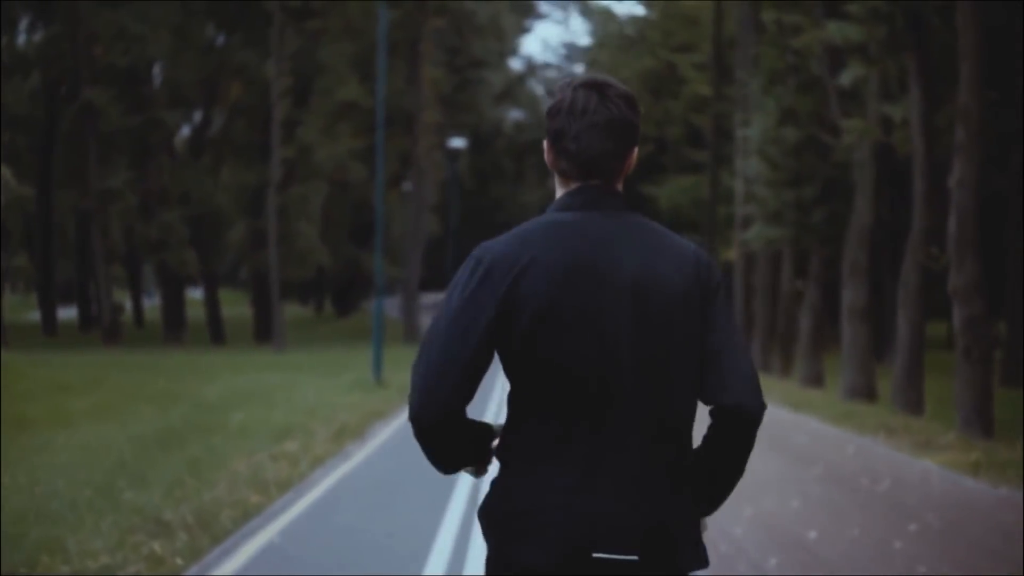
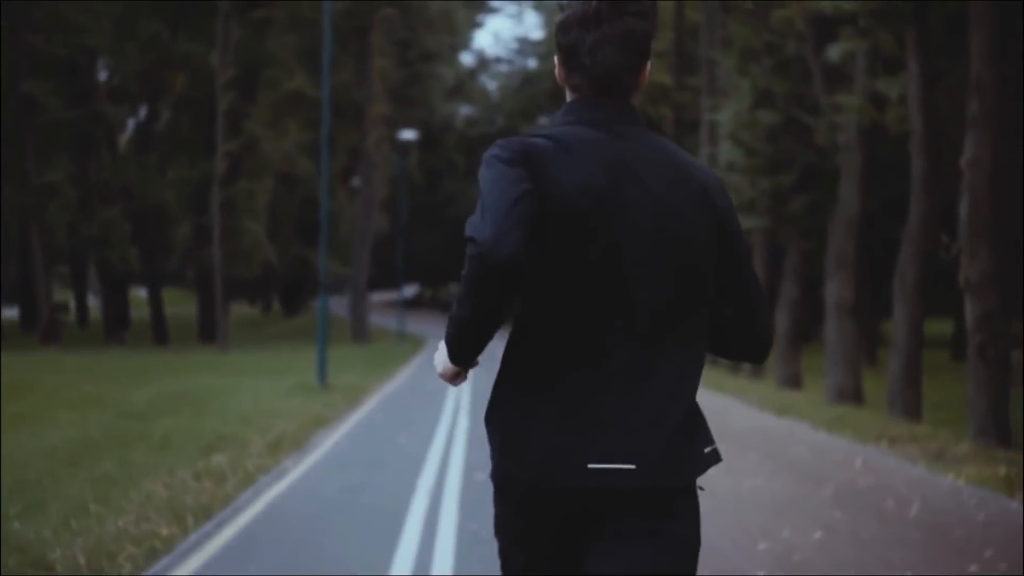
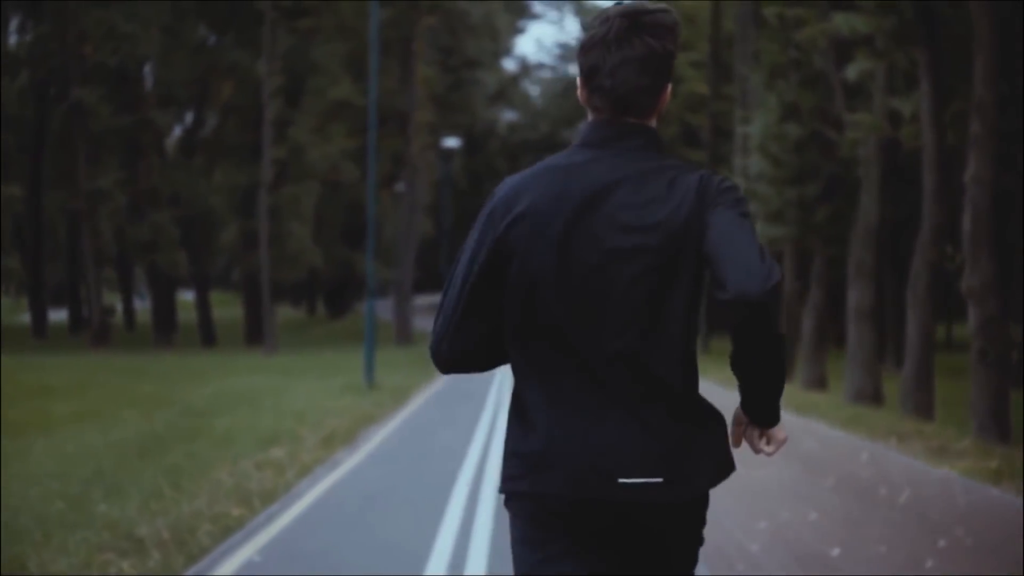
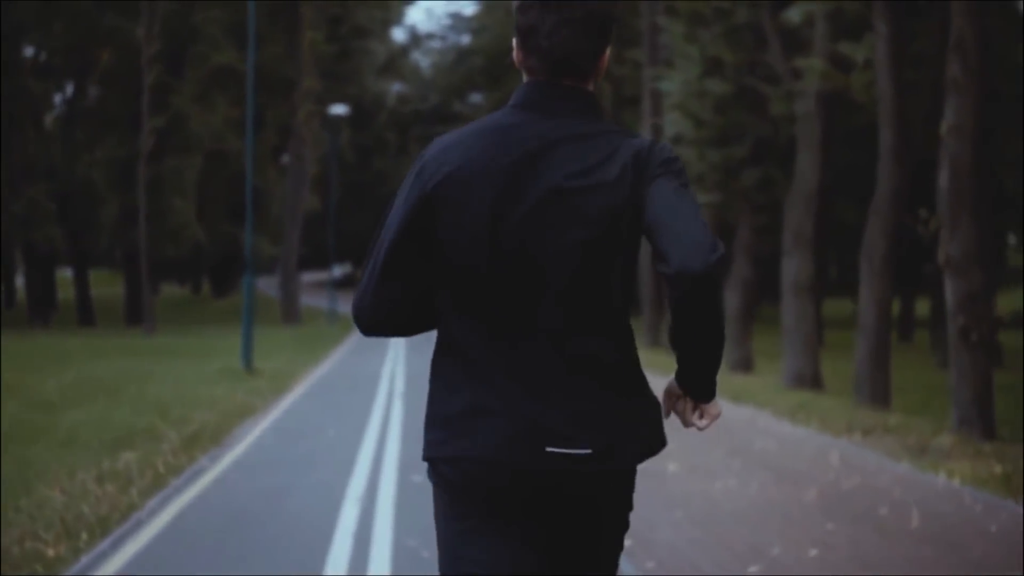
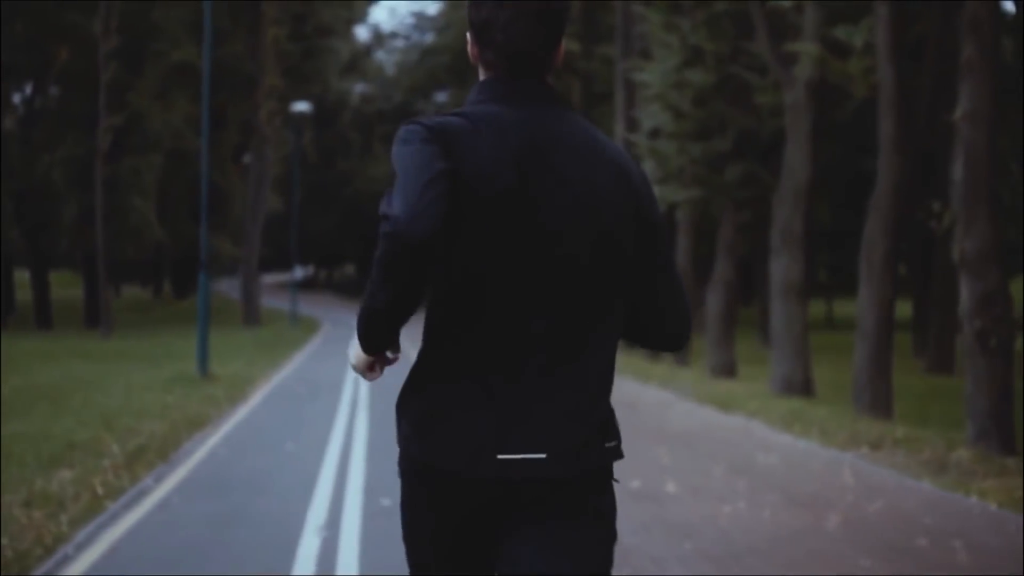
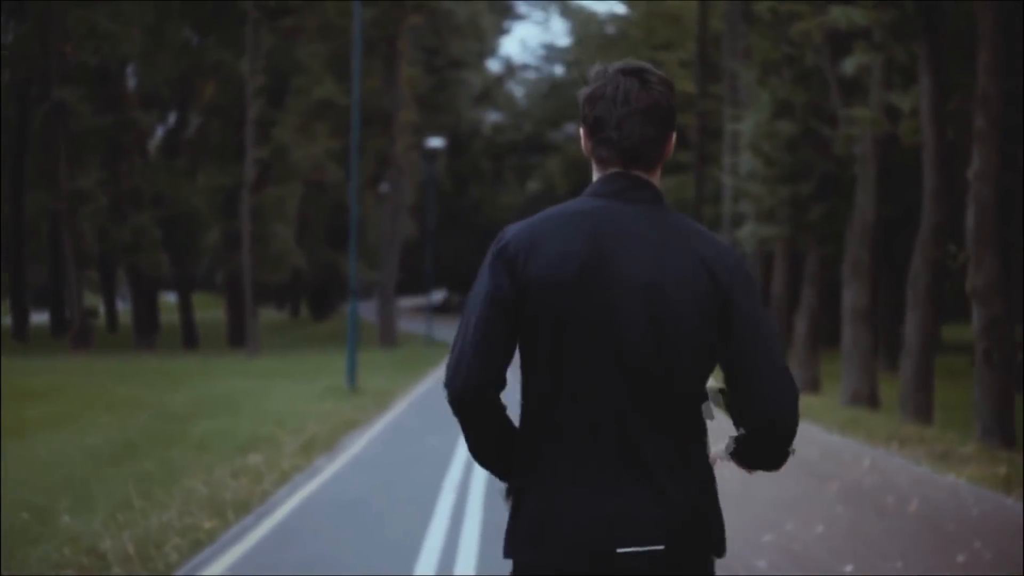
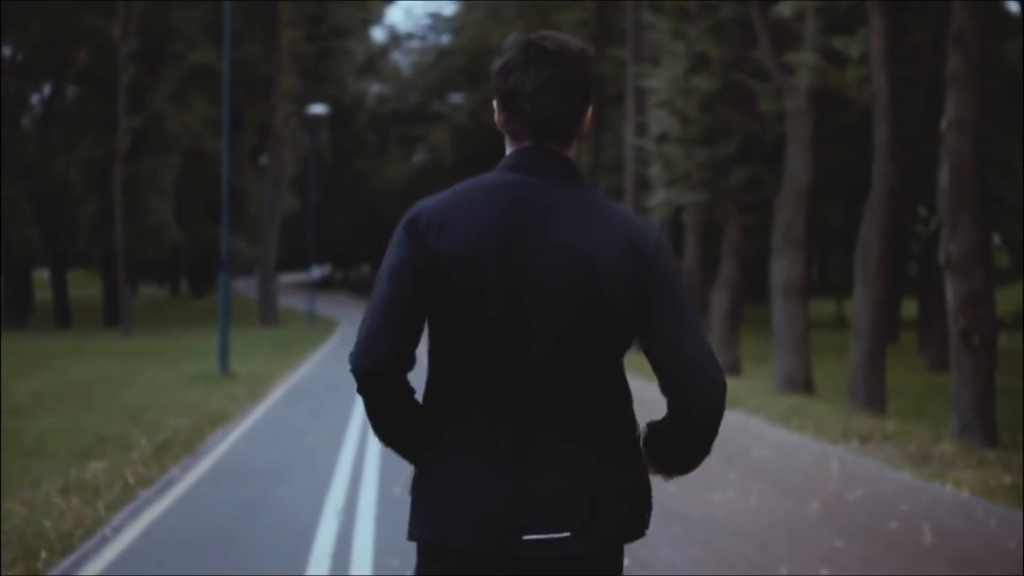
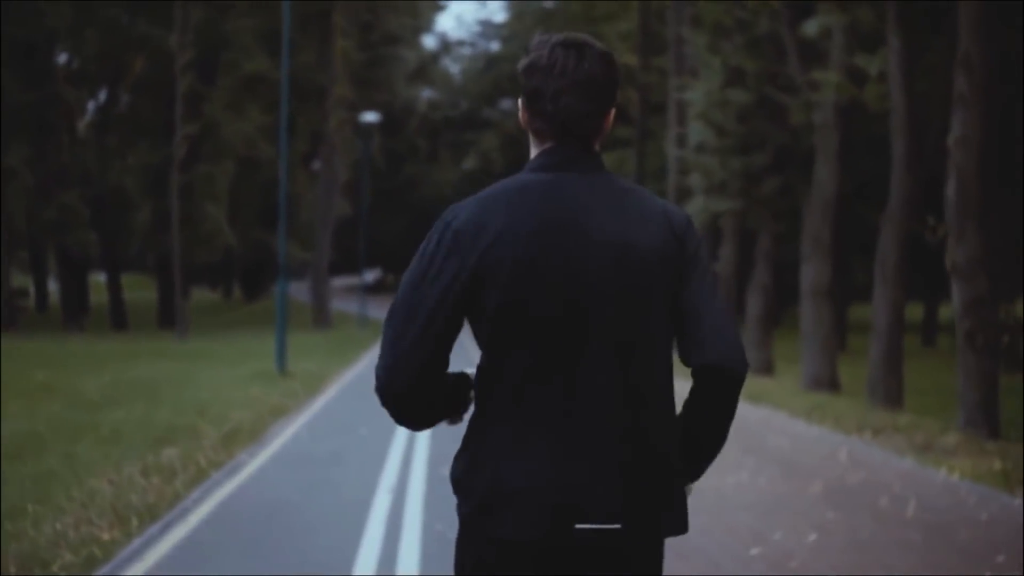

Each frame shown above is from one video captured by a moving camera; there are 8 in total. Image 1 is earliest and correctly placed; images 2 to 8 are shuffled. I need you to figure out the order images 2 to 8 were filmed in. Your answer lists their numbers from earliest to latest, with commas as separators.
3, 6, 2, 8, 4, 7, 5
